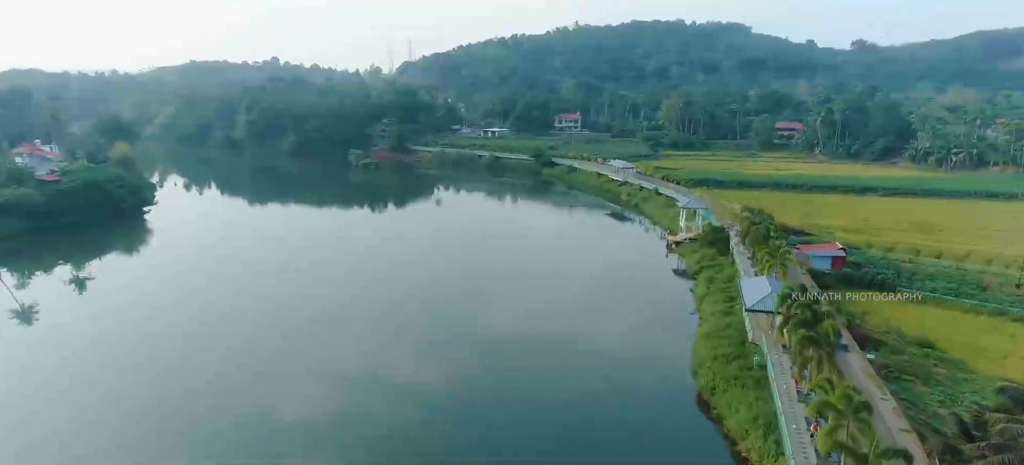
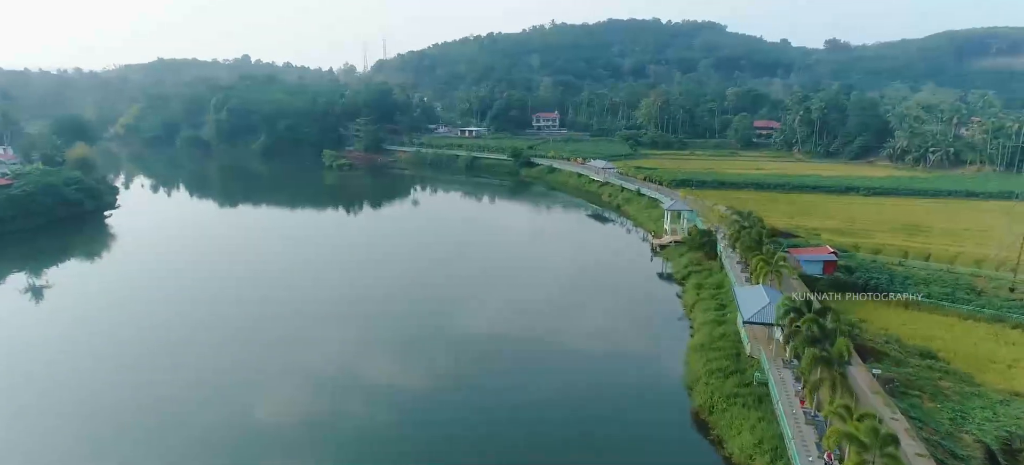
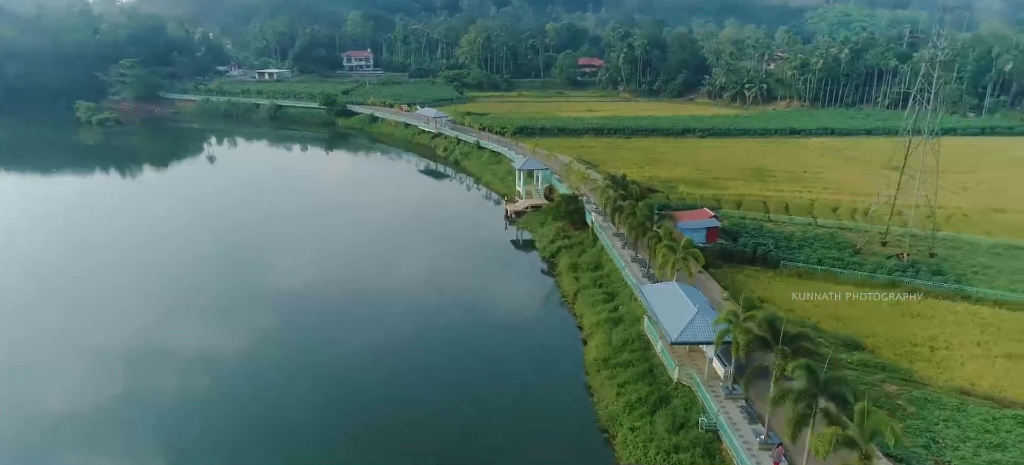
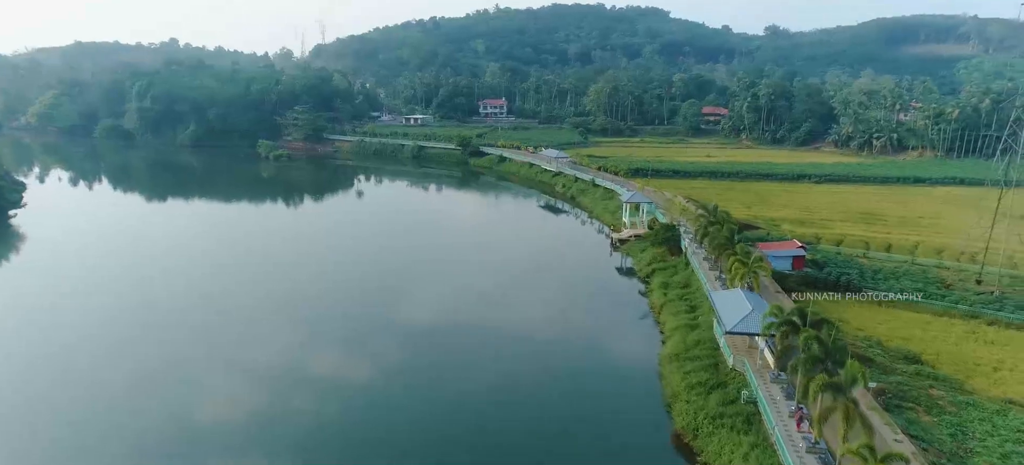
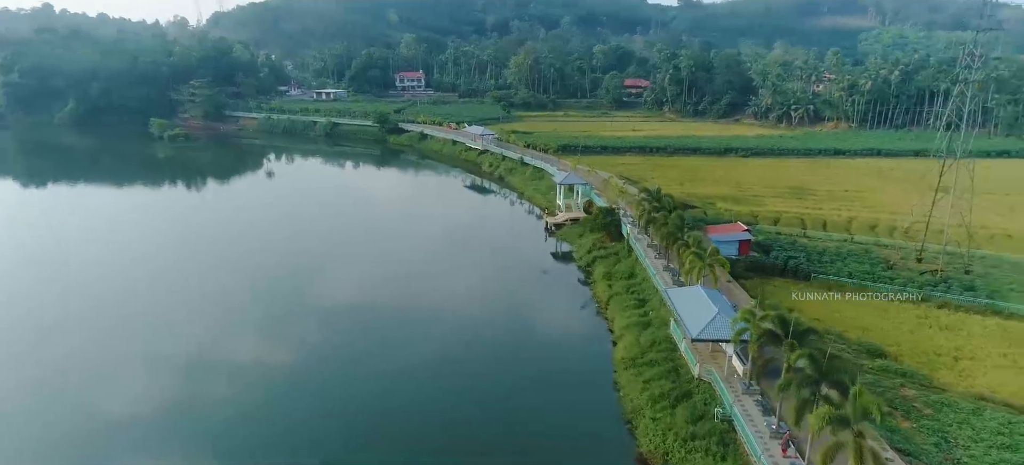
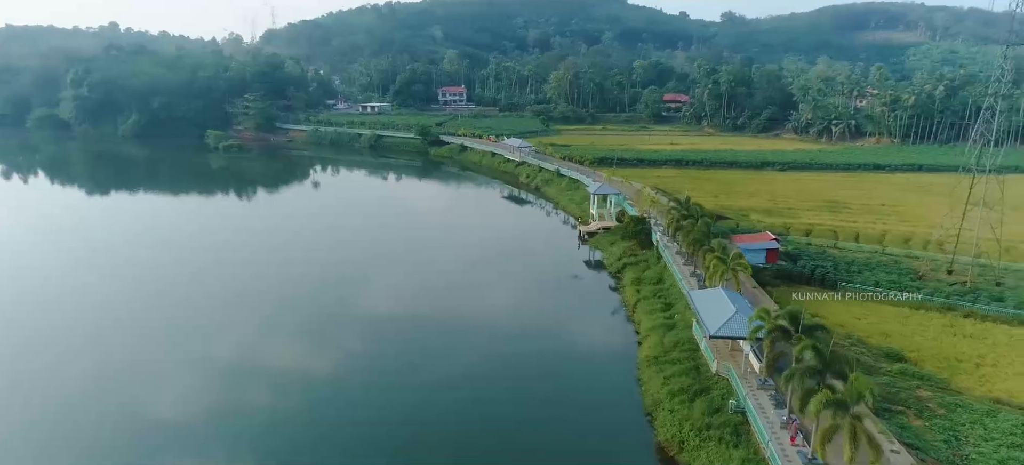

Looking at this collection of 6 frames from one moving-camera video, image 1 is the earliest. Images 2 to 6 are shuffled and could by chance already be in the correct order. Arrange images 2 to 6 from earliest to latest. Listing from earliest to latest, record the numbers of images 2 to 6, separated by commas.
2, 4, 6, 5, 3
